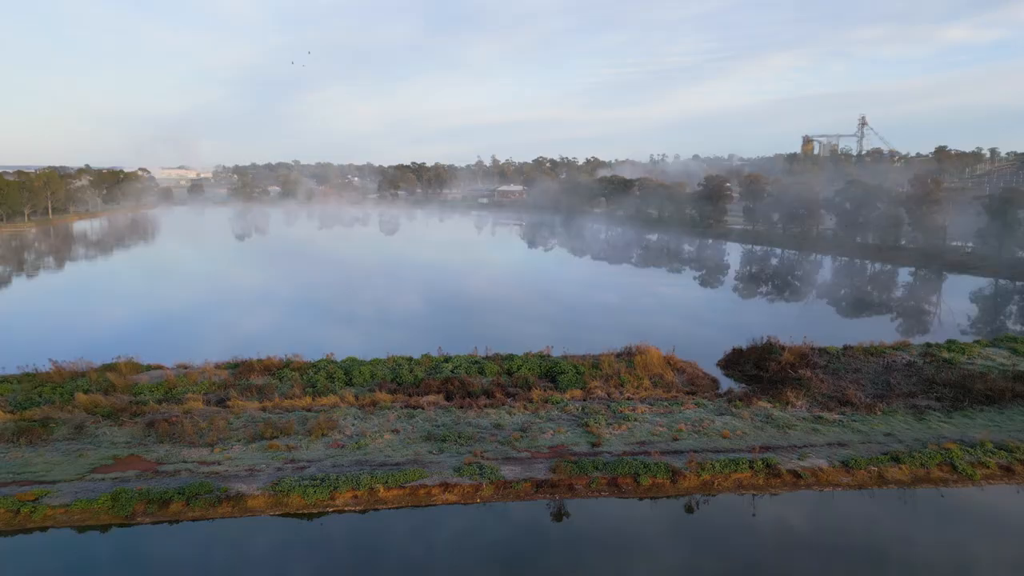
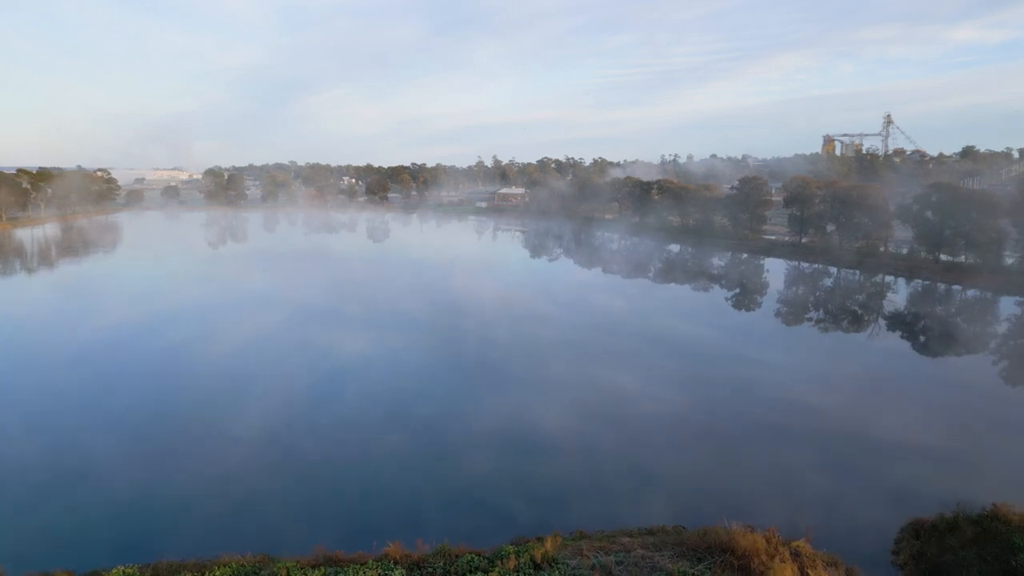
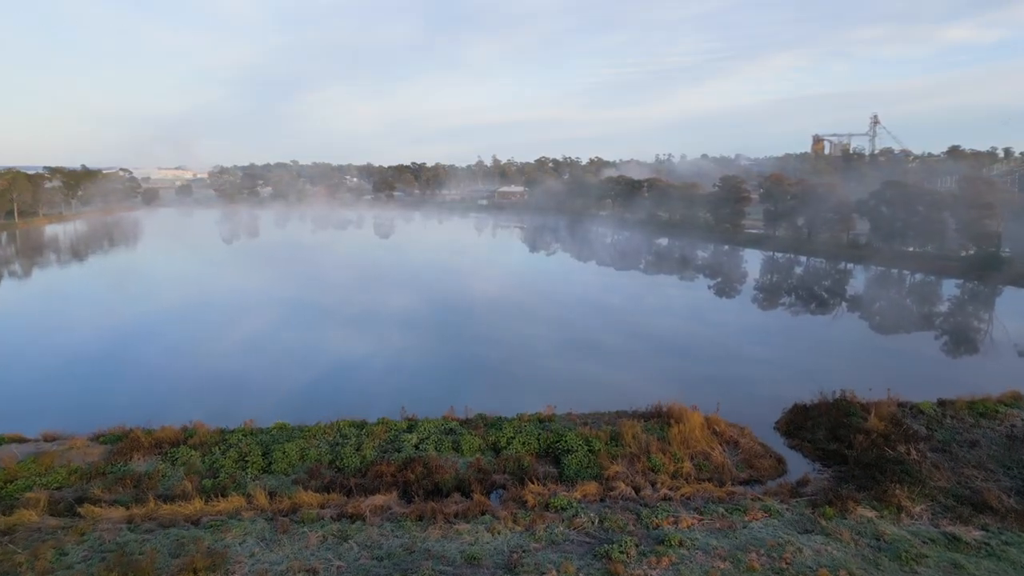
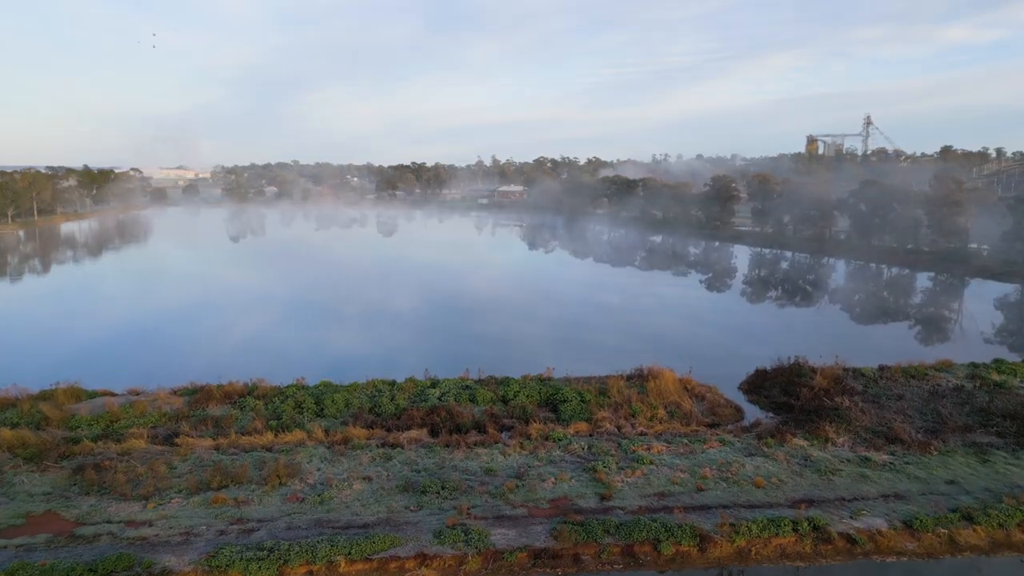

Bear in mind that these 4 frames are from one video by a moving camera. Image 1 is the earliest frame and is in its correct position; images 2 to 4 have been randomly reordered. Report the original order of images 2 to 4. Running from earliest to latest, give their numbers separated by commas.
4, 3, 2
